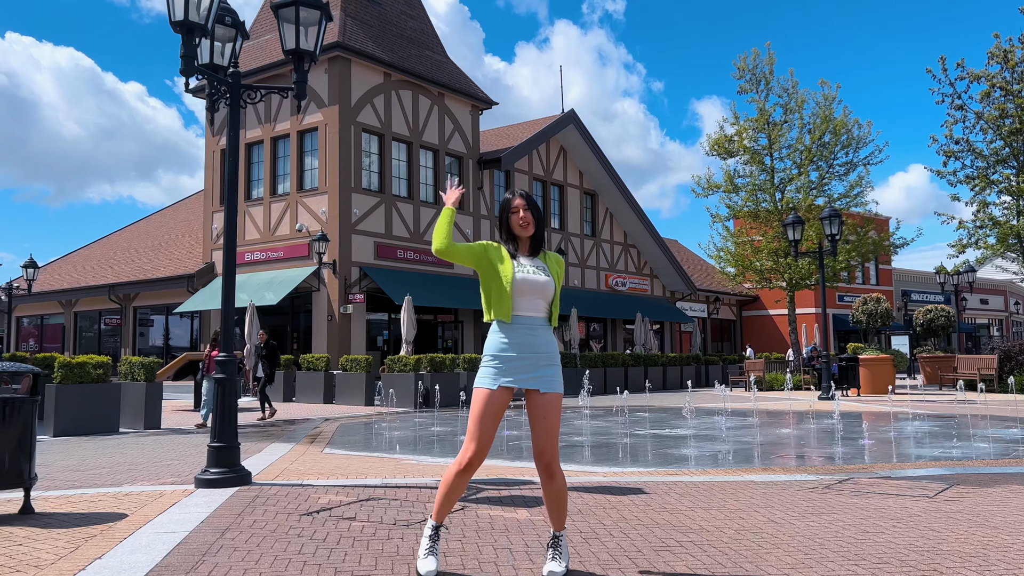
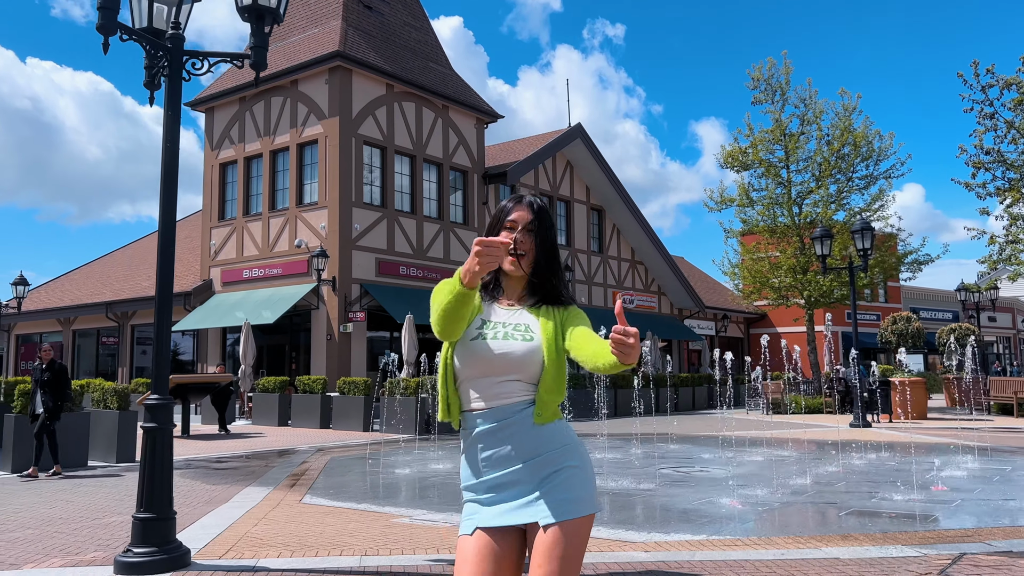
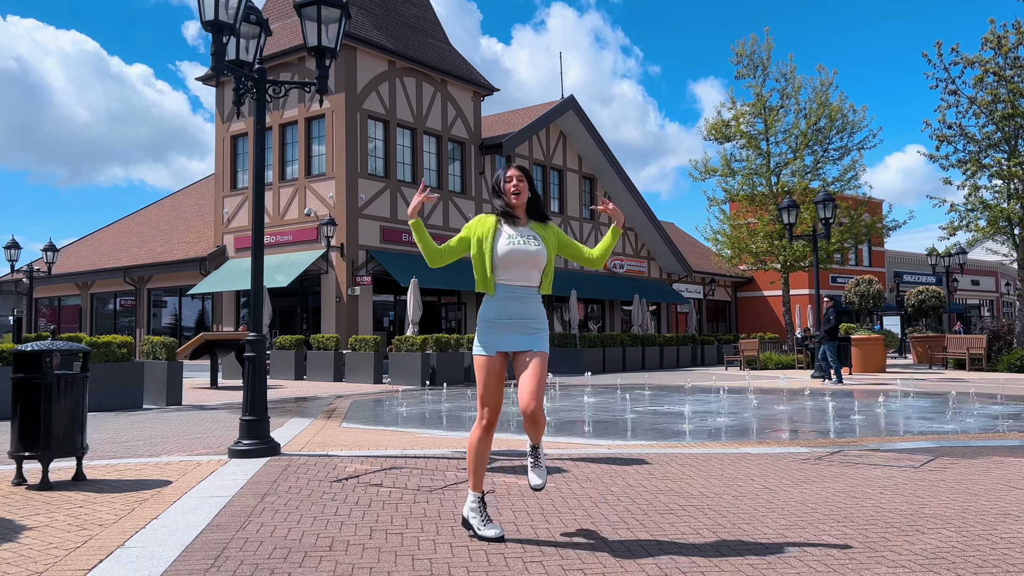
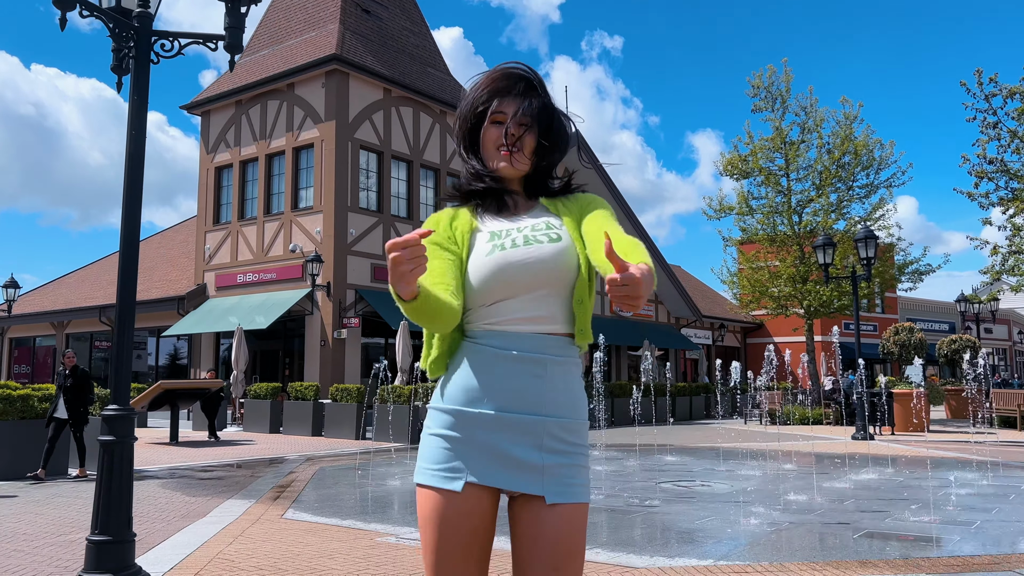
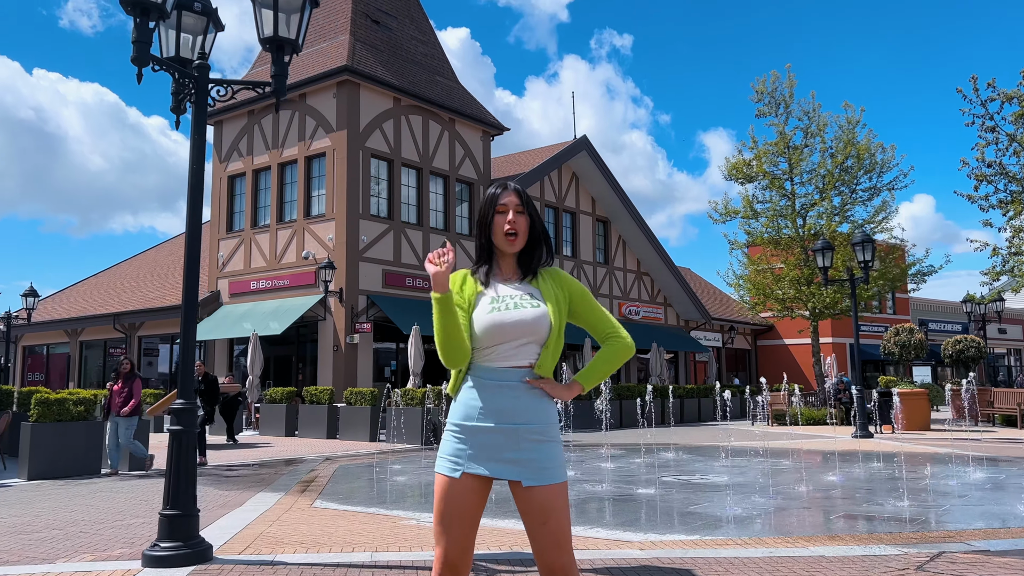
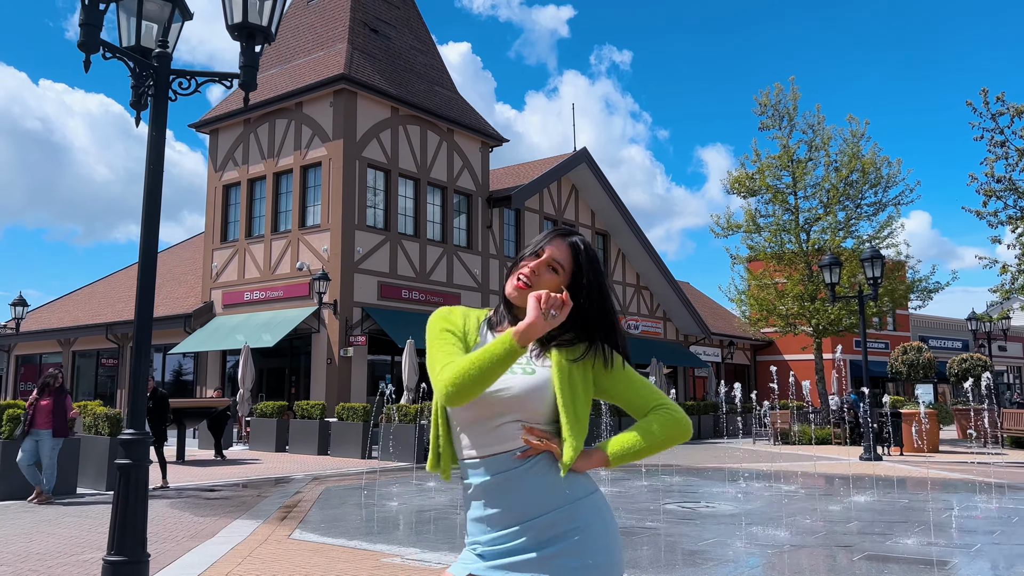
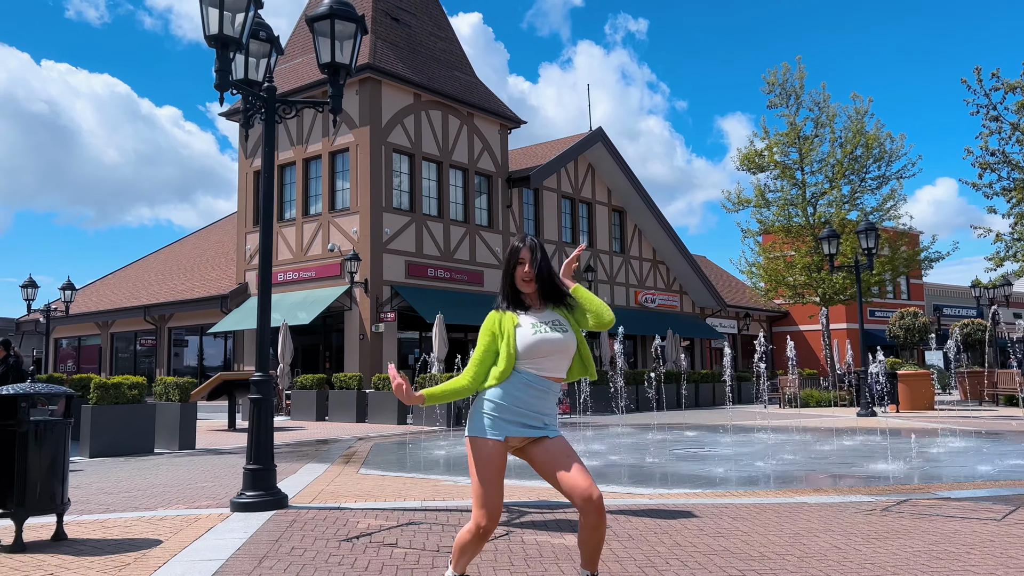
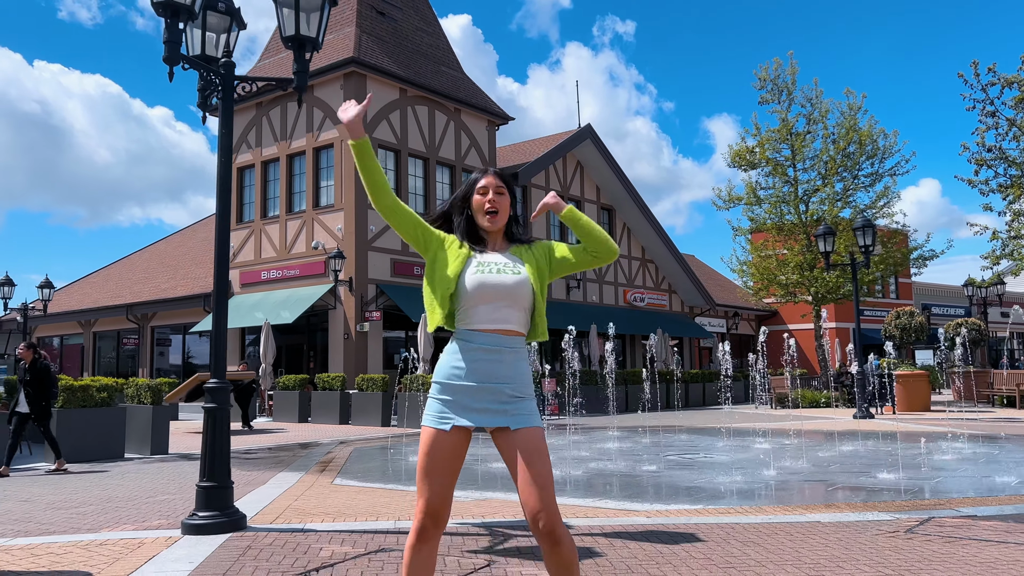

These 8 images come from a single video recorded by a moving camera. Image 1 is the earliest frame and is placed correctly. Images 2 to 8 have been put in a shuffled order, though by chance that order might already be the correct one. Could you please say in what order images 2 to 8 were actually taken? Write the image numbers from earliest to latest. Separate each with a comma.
5, 6, 4, 2, 8, 7, 3
